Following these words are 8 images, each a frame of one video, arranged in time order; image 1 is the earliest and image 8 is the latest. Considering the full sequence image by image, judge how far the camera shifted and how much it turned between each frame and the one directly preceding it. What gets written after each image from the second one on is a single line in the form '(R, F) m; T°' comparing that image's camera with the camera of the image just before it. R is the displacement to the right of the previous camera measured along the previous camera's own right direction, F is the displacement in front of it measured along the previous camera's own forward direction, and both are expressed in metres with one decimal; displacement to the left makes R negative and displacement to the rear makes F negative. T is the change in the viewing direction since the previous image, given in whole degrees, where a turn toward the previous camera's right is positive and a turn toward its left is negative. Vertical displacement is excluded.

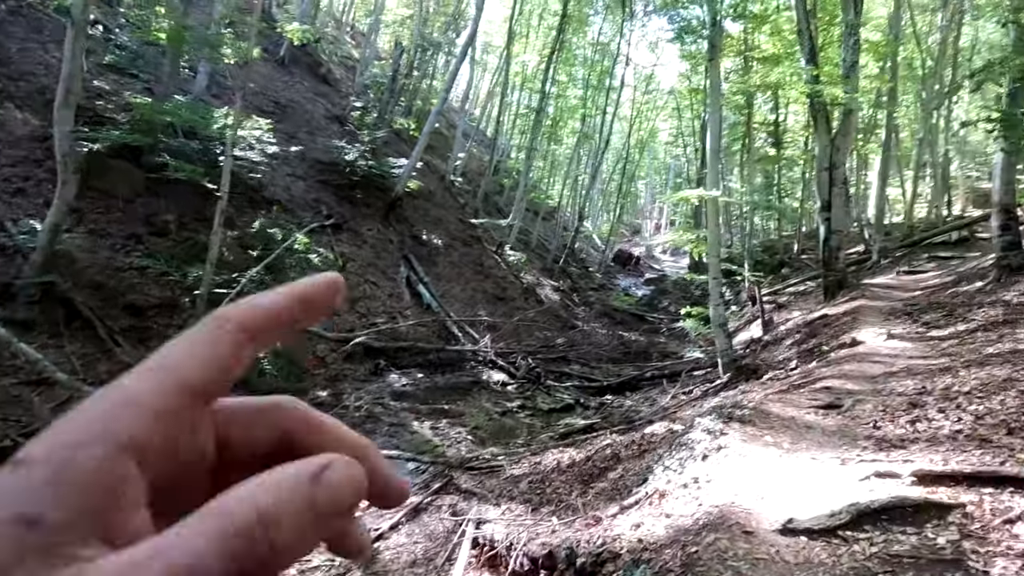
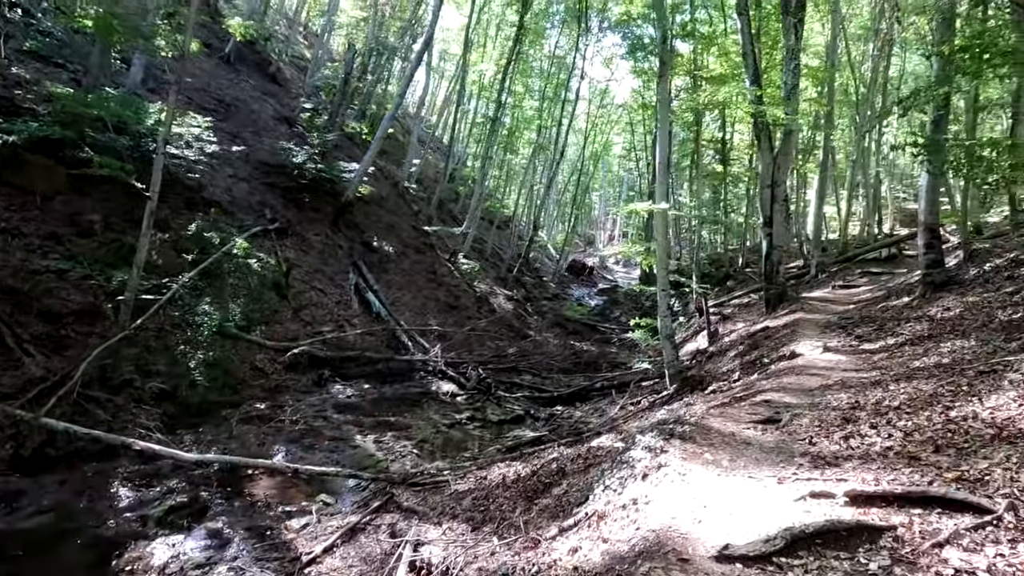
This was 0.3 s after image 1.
(+0.1, +0.1) m; +5°
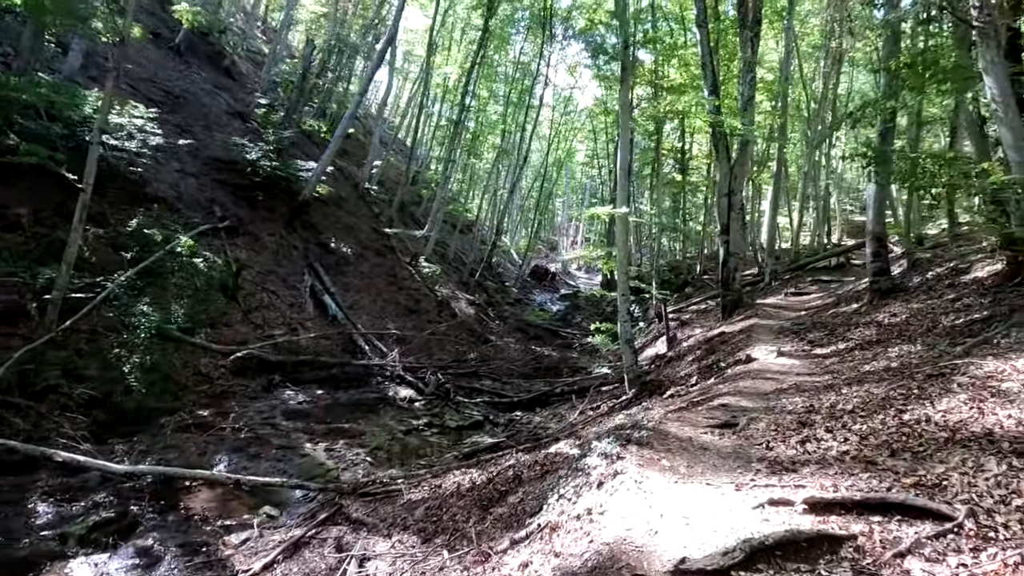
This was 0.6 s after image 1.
(+0.1, +0.2) m; +4°
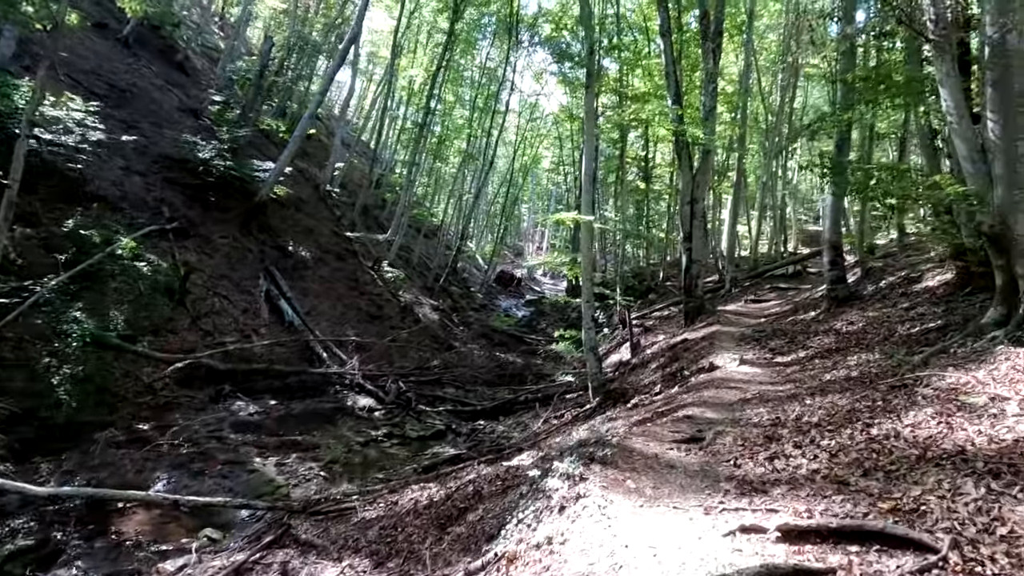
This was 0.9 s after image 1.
(+0.1, +0.2) m; +4°
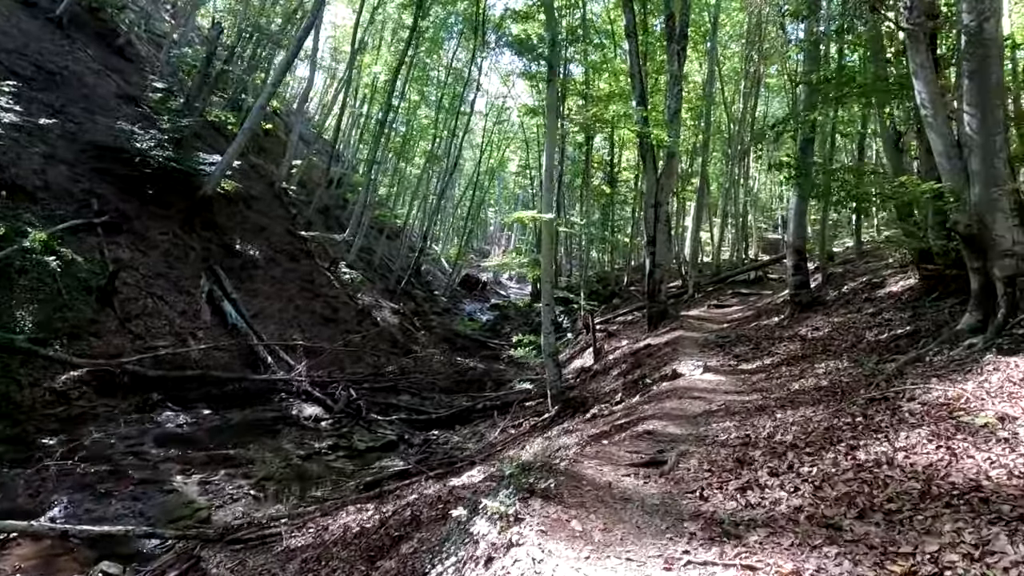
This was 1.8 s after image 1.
(+0.2, +0.6) m; +4°
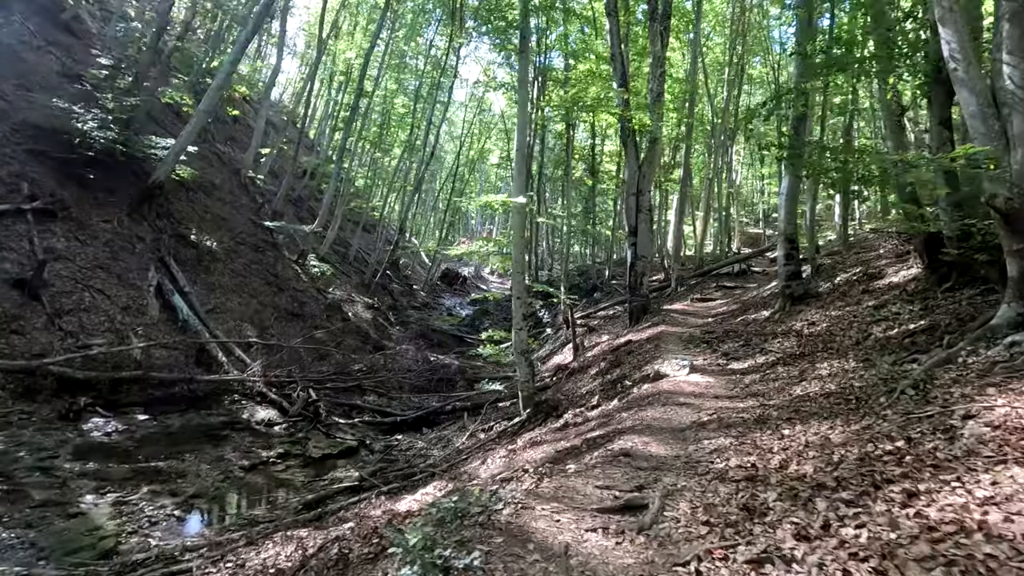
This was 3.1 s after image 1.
(+0.3, +1.0) m; +2°
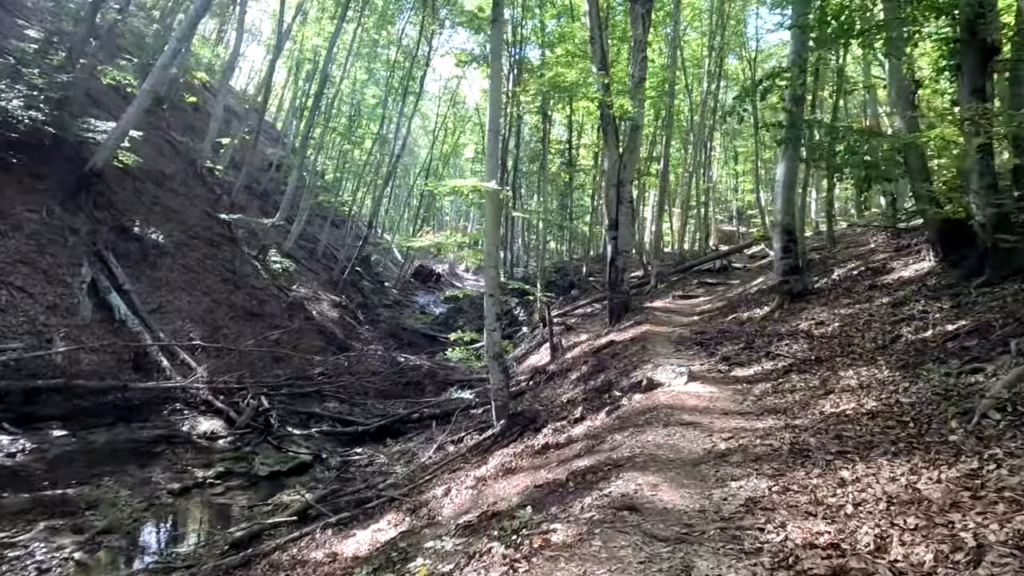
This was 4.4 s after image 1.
(+0.1, +1.0) m; +3°
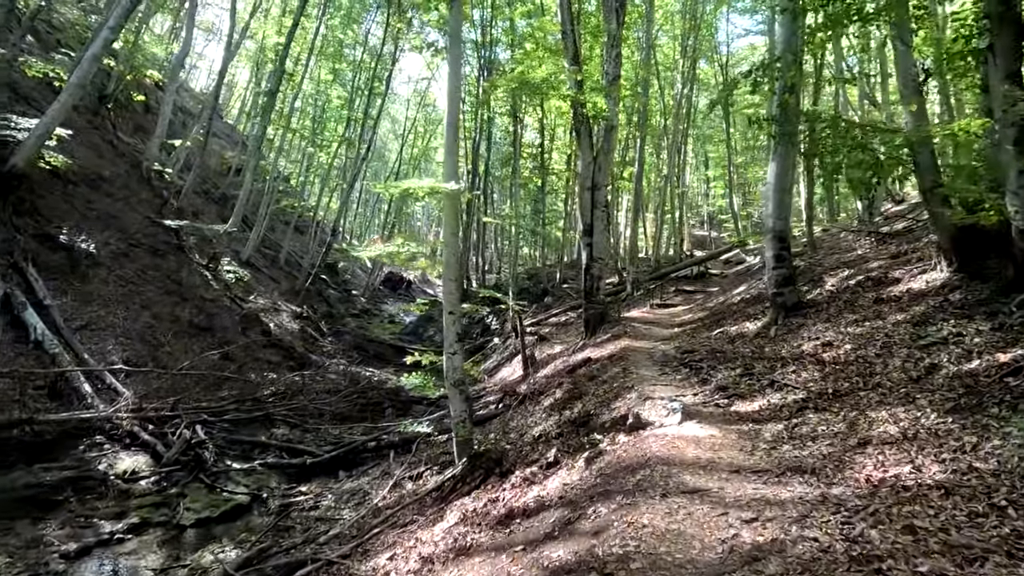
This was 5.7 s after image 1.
(+0.2, +1.1) m; +3°
